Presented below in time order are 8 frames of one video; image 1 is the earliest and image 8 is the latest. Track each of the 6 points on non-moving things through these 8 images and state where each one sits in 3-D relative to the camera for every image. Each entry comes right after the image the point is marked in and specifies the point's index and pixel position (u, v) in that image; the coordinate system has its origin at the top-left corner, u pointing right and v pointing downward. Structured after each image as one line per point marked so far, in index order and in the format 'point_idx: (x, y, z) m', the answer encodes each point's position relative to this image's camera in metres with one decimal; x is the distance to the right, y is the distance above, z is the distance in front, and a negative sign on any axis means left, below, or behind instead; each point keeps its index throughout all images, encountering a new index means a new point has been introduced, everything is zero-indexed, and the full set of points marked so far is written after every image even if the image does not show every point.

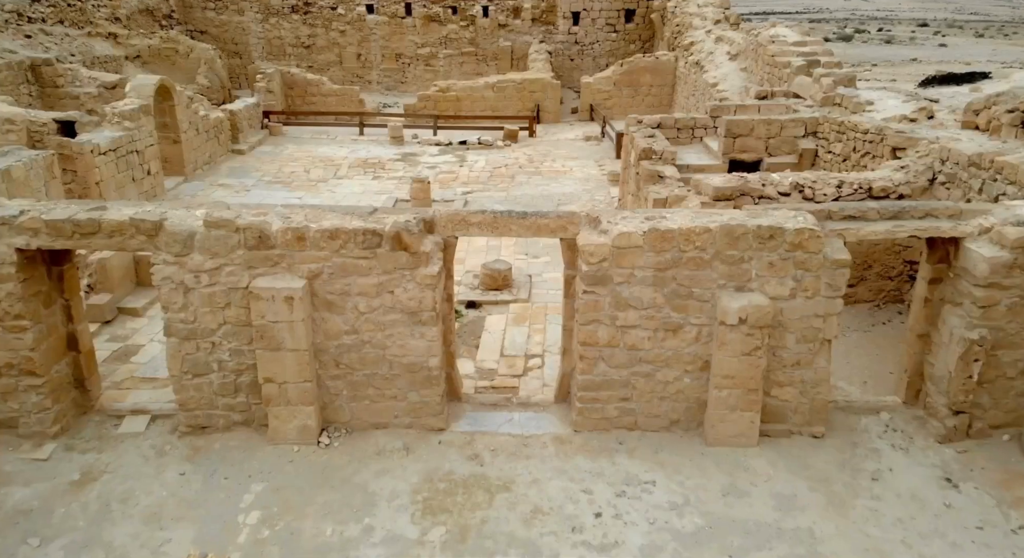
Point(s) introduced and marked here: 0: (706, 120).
0: (+2.5, +2.1, +9.6) m
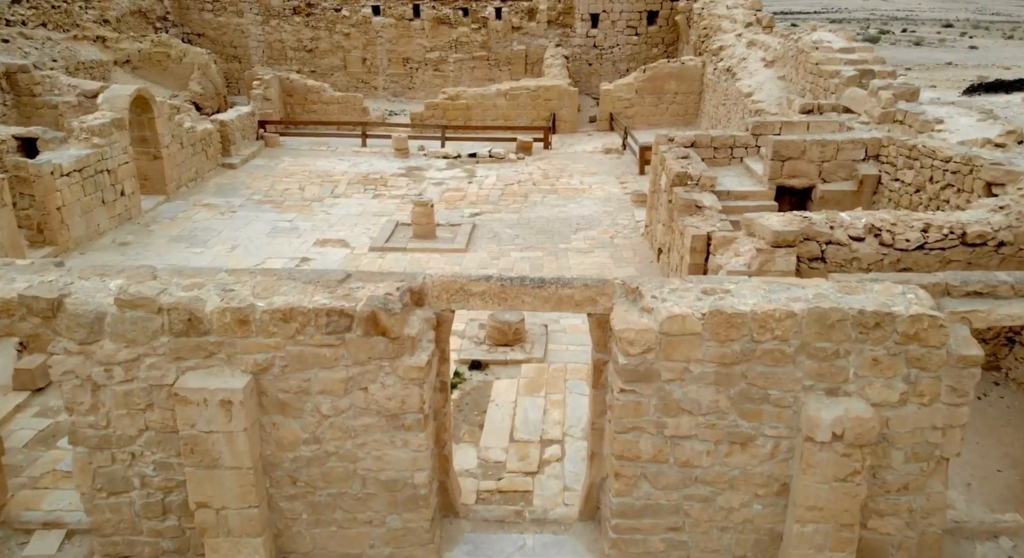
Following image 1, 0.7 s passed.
0: (+2.7, +1.6, +8.4) m
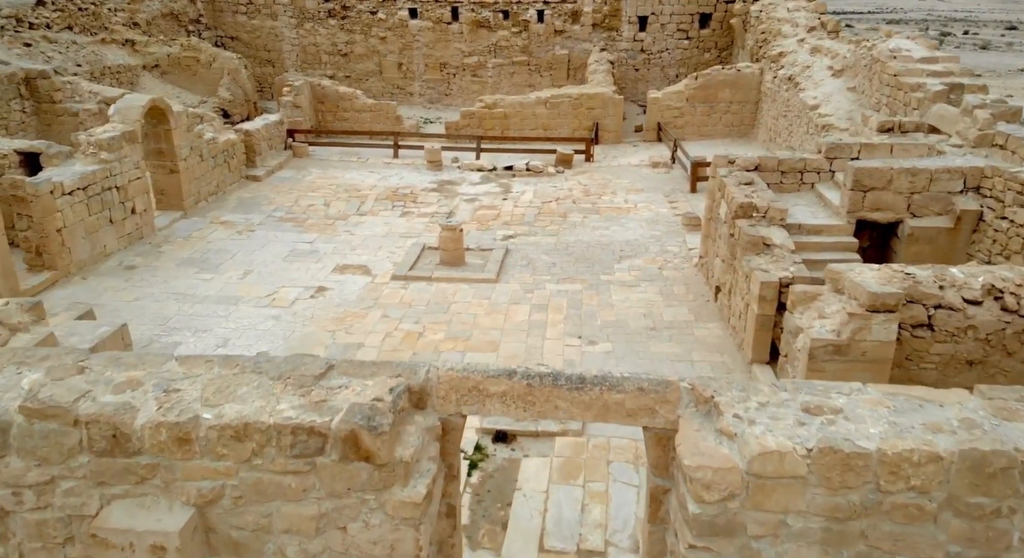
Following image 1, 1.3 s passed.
0: (+3.1, +1.2, +7.4) m
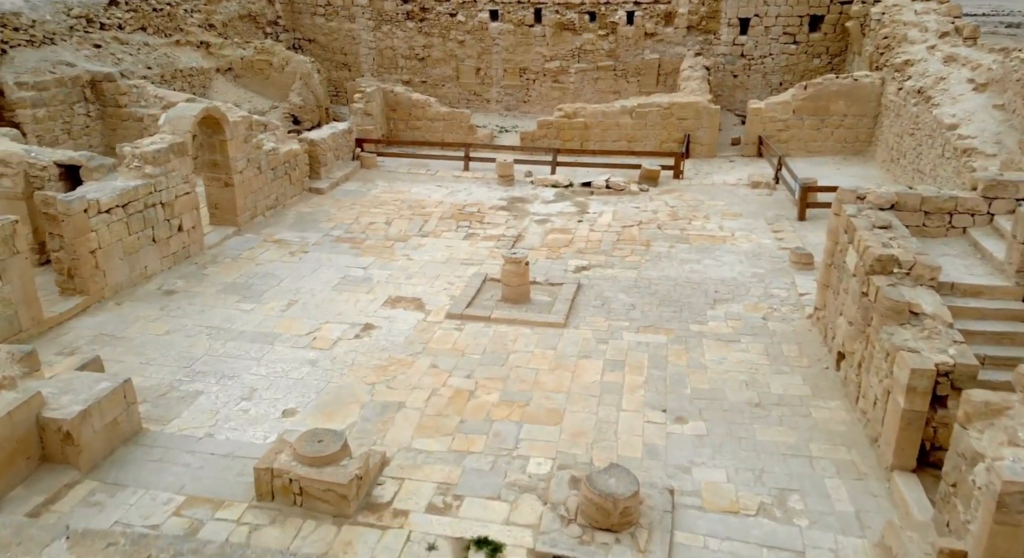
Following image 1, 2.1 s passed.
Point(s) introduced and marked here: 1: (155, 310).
0: (+3.8, +0.6, +5.9) m
1: (-3.5, -0.3, +7.2) m
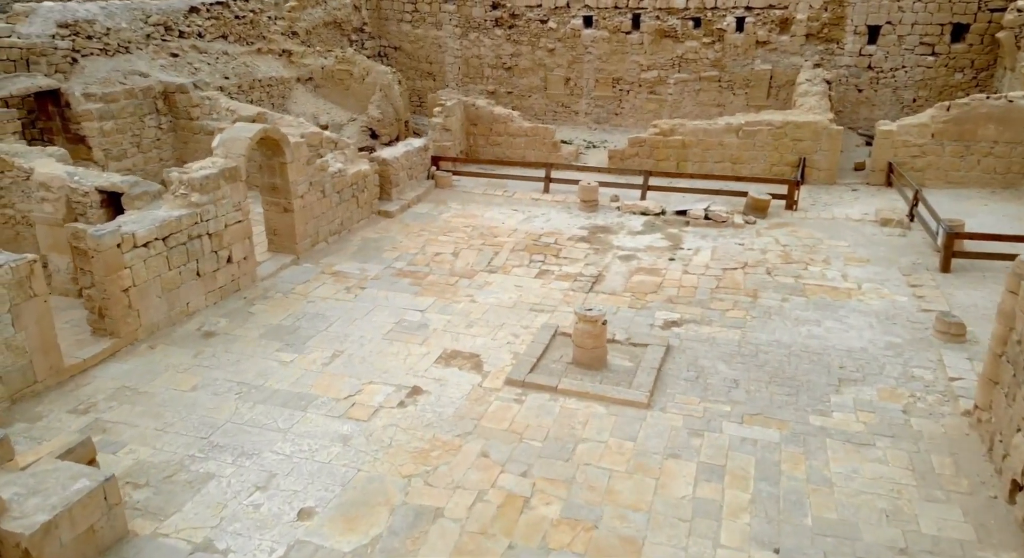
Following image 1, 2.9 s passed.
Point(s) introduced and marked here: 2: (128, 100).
0: (+4.2, -0.1, +4.3) m
1: (-2.9, -0.7, +6.5) m
2: (-5.4, +2.5, +10.3) m
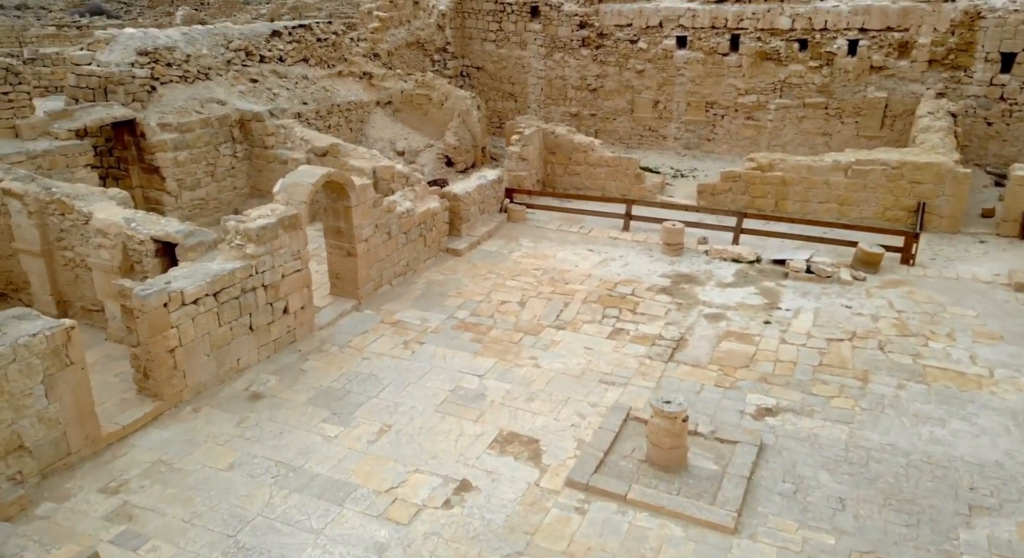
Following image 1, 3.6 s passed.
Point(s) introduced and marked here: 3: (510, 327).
0: (+4.5, -0.9, +3.1) m
1: (-2.3, -1.2, +6.0) m
2: (-4.3, +2.1, +10.1) m
3: (0.0, -0.5, +7.9) m
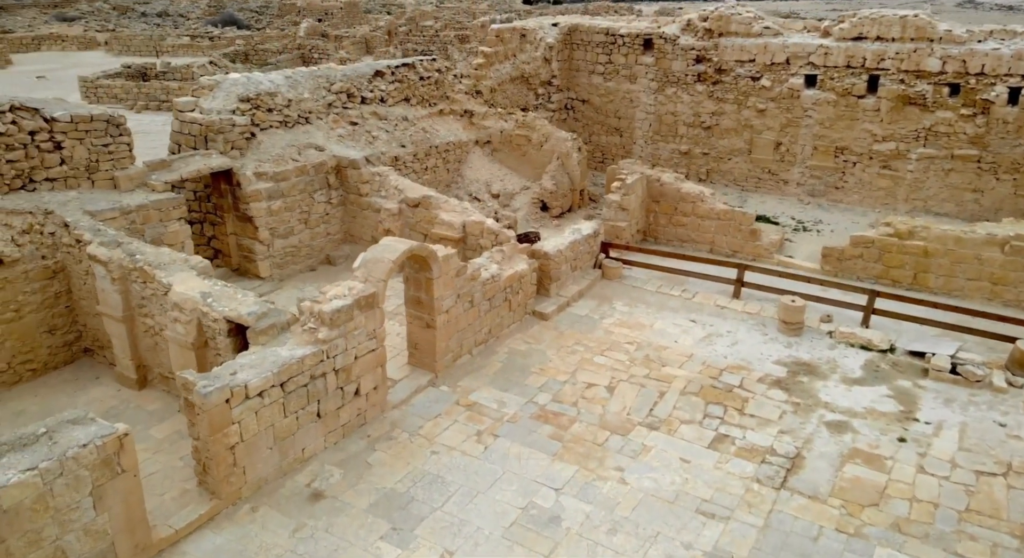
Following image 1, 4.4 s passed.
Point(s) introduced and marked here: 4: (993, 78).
0: (+4.6, -1.9, +1.8) m
1: (-1.7, -2.0, +5.6) m
2: (-2.9, +1.4, +9.9) m
3: (+0.9, -1.4, +7.1) m
4: (+7.7, +3.2, +11.7) m
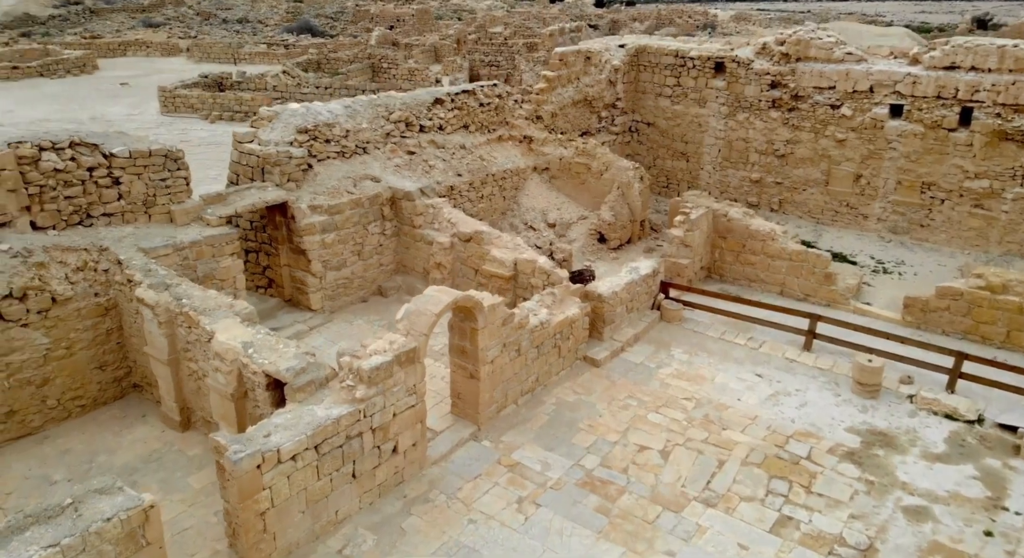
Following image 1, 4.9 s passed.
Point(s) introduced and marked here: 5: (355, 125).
0: (+4.6, -2.6, +1.0) m
1: (-1.4, -2.4, +5.4) m
2: (-2.1, +0.9, +9.8) m
3: (+1.3, -2.0, +6.7) m
4: (+8.6, +2.4, +10.6) m
5: (-2.2, +2.2, +10.5) m
